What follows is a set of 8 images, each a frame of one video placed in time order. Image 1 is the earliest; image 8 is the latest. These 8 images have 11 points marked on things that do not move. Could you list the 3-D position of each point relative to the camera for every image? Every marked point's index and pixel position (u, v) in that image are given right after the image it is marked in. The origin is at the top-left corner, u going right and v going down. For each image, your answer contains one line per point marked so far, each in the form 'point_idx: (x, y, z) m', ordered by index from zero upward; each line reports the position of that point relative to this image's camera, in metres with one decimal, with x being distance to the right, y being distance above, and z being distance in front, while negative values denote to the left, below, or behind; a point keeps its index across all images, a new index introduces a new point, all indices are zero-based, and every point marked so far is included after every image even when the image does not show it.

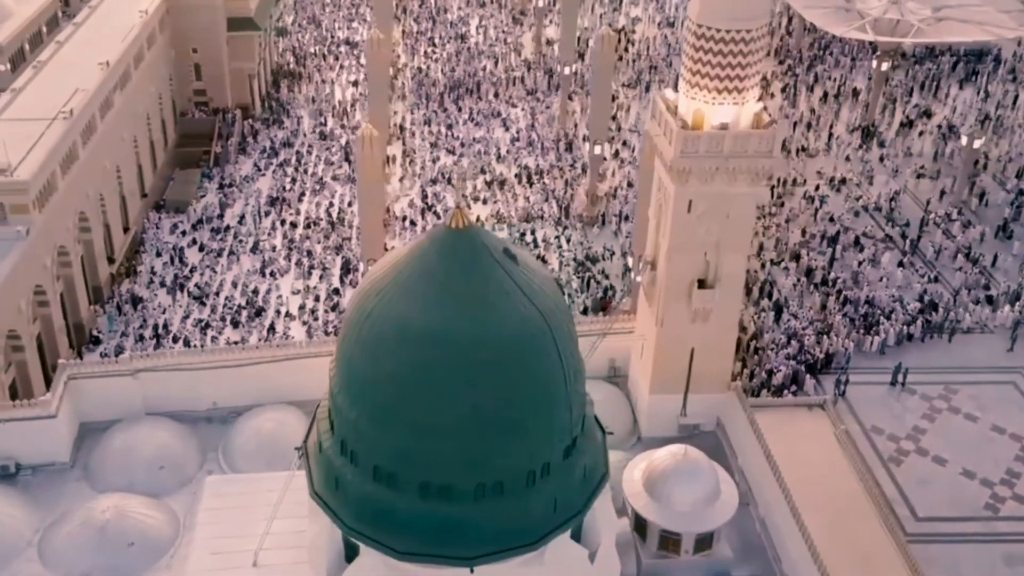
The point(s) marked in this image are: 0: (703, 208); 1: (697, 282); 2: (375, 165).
0: (+2.6, +1.1, +13.4) m
1: (+2.6, +0.1, +14.0) m
2: (-2.5, +2.3, +18.3) m
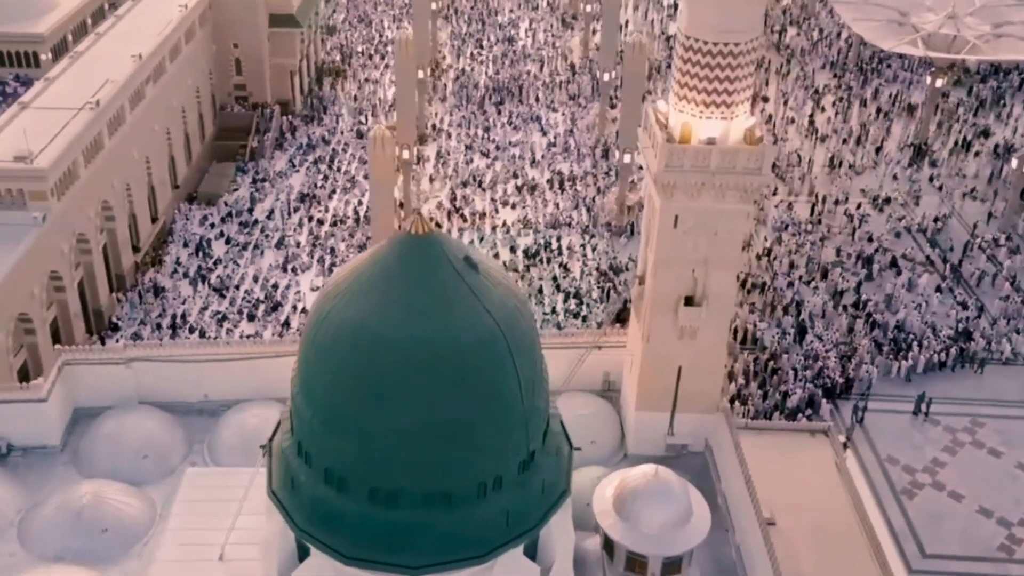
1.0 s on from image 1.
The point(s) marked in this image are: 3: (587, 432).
0: (+2.3, +0.8, +13.1) m
1: (+2.4, -0.1, +13.7) m
2: (-2.3, +2.3, +18.3) m
3: (+1.2, -2.2, +14.9) m
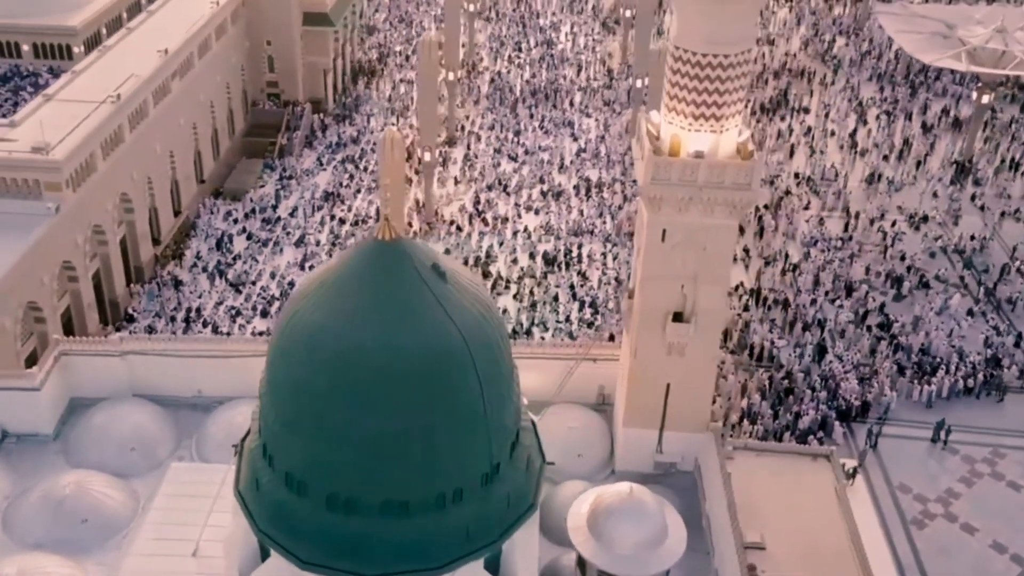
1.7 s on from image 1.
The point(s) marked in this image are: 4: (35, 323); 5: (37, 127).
0: (+2.1, +0.6, +12.8) m
1: (+2.2, -0.3, +13.4) m
2: (-2.1, +2.2, +18.2) m
3: (+1.0, -2.3, +14.7) m
4: (-8.4, -0.6, +17.5) m
5: (-8.7, +2.9, +18.0) m
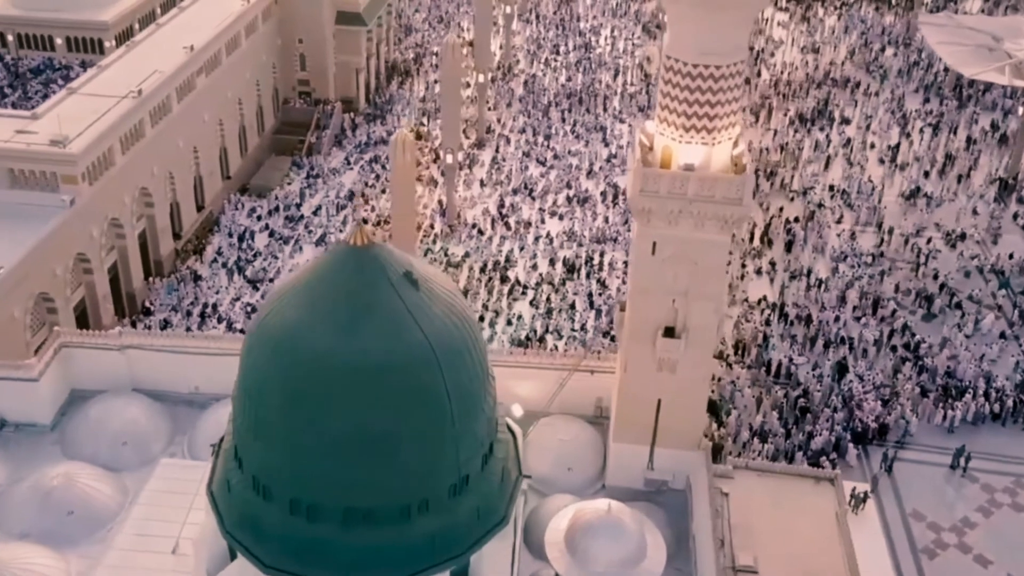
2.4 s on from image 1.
0: (+2.0, +0.5, +12.4) m
1: (+2.0, -0.5, +13.1) m
2: (-1.9, +2.2, +18.2) m
3: (+0.8, -2.5, +14.5) m
4: (-8.3, -0.4, +17.8) m
5: (-8.4, +3.1, +18.3) m
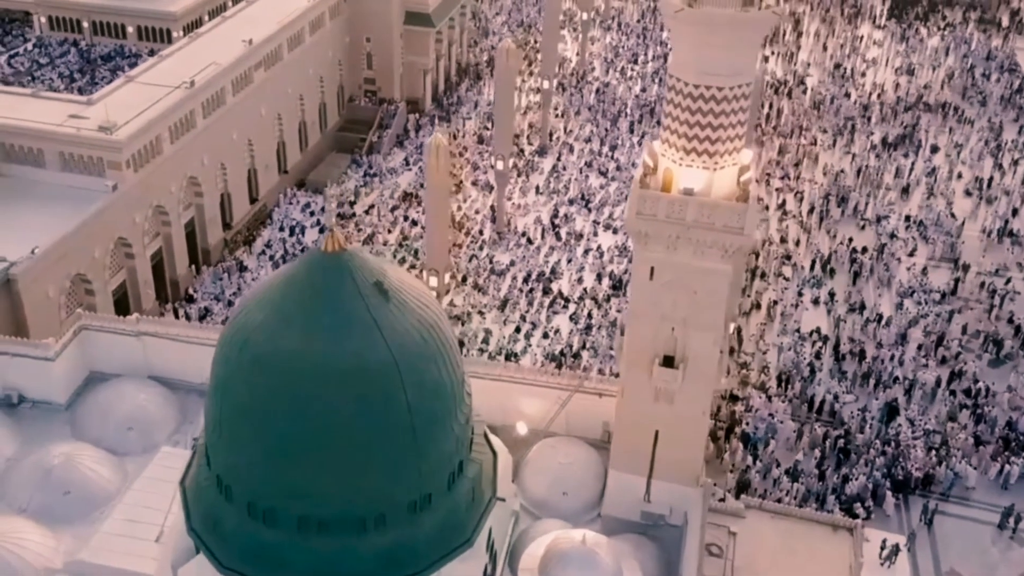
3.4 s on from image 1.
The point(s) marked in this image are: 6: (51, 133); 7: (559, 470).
0: (+1.9, +0.1, +11.9) m
1: (+1.9, -0.9, +12.5) m
2: (-1.3, +2.1, +18.0) m
3: (+0.7, -2.7, +14.0) m
4: (-7.9, -0.1, +18.2) m
5: (-7.7, +3.4, +18.8) m
6: (-8.3, +2.8, +17.8) m
7: (+0.6, -2.6, +14.0) m
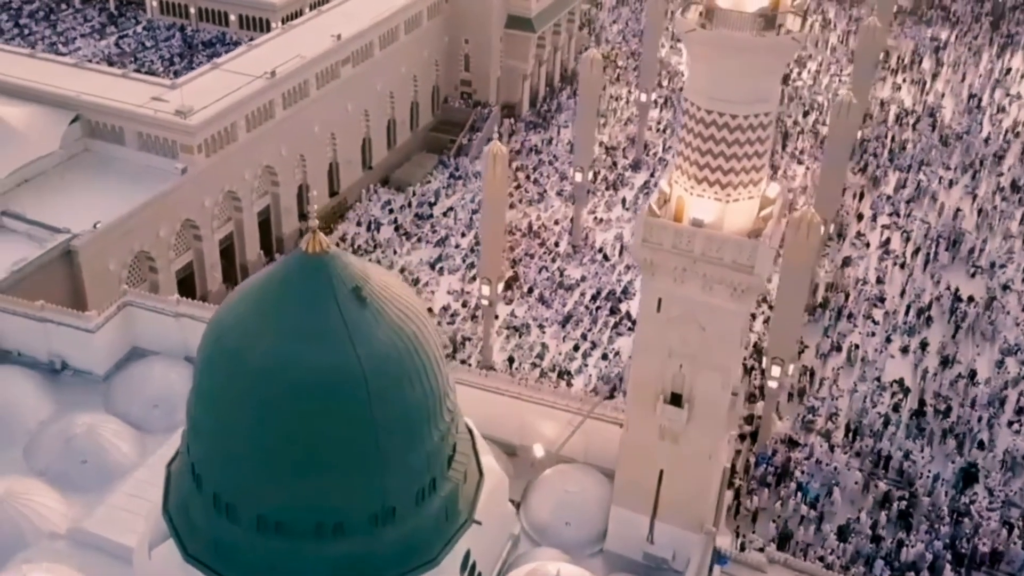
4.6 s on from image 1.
0: (+1.8, -0.3, +11.2) m
1: (+1.9, -1.3, +11.8) m
2: (-0.2, +1.9, +17.7) m
3: (+0.7, -3.0, +13.5) m
4: (-6.9, +0.3, +18.8) m
5: (-6.3, +3.8, +19.4) m
6: (-7.1, +3.2, +18.5) m
7: (+0.6, -2.8, +13.5) m
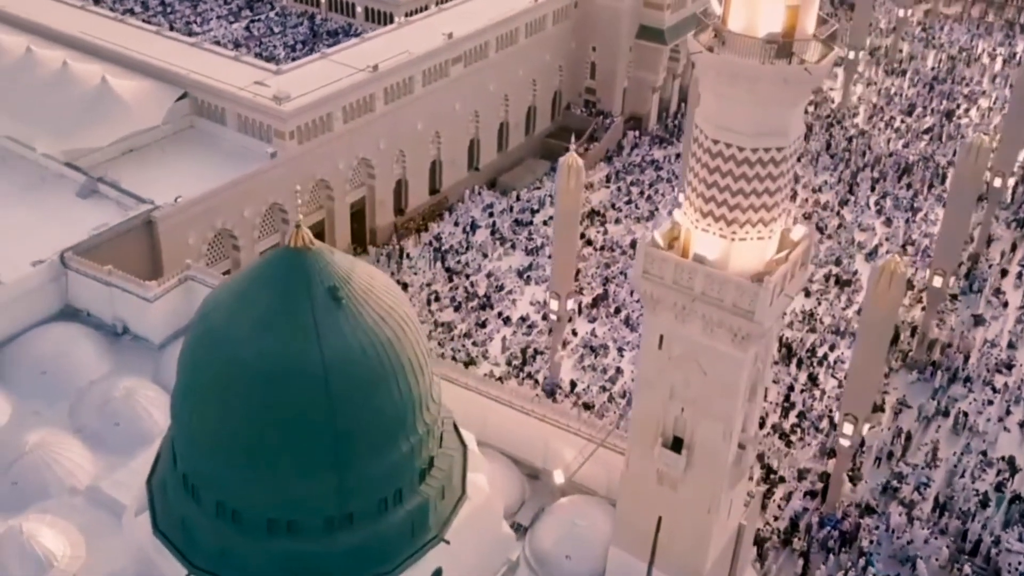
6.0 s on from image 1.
0: (+1.7, -0.7, +10.4) m
1: (+1.7, -1.7, +11.0) m
2: (+1.1, +1.6, +17.1) m
3: (+0.7, -3.3, +12.8) m
4: (-5.4, +0.8, +19.4) m
5: (-4.4, +4.2, +19.8) m
6: (-5.4, +3.7, +19.1) m
7: (+0.6, -3.1, +12.8) m
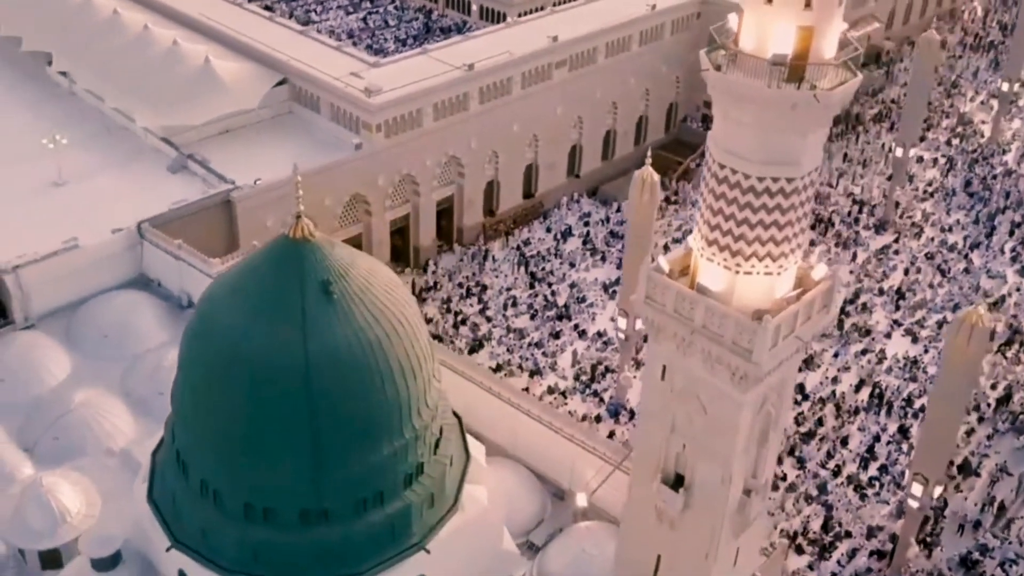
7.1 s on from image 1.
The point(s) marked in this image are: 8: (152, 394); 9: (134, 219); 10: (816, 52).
0: (+1.6, -1.0, +9.6) m
1: (+1.6, -2.0, +10.2) m
2: (+2.2, +1.3, +16.4) m
3: (+0.7, -3.5, +12.2) m
4: (-3.9, +1.1, +19.6) m
5: (-2.4, +4.3, +19.9) m
6: (-3.6, +4.0, +19.3) m
7: (+0.6, -3.3, +12.2) m
8: (-5.4, -1.6, +15.0) m
9: (-6.4, +1.2, +16.9) m
10: (+2.4, +1.9, +7.9) m
